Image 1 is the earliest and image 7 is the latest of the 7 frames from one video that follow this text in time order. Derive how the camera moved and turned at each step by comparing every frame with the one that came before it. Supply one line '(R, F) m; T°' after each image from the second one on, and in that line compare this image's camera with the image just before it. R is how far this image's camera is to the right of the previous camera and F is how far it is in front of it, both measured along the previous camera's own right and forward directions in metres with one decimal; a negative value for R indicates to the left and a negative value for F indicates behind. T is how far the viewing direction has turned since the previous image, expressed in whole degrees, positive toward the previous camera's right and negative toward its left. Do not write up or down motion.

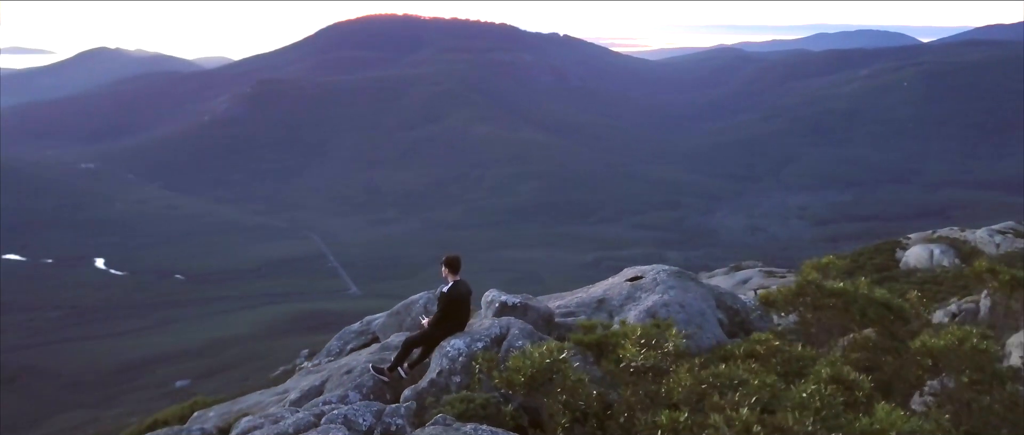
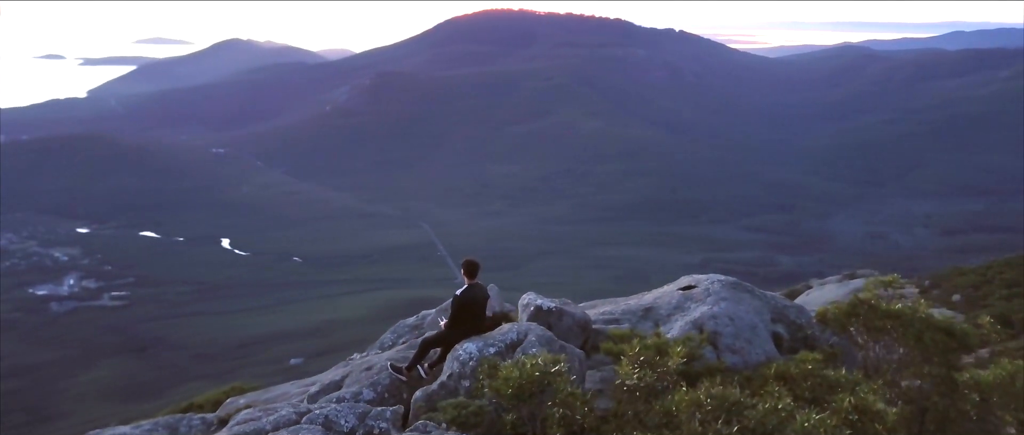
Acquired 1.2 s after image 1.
(+0.6, +0.1) m; -7°
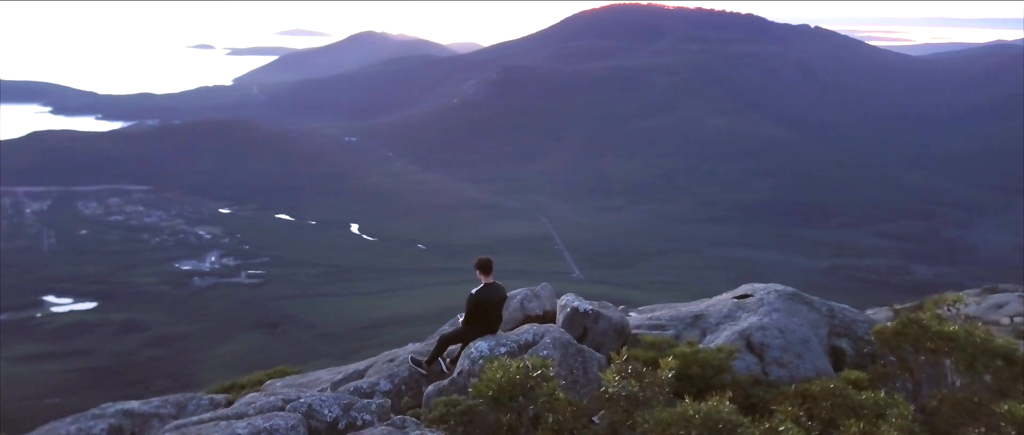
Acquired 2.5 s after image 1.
(+0.6, 0.0) m; -8°
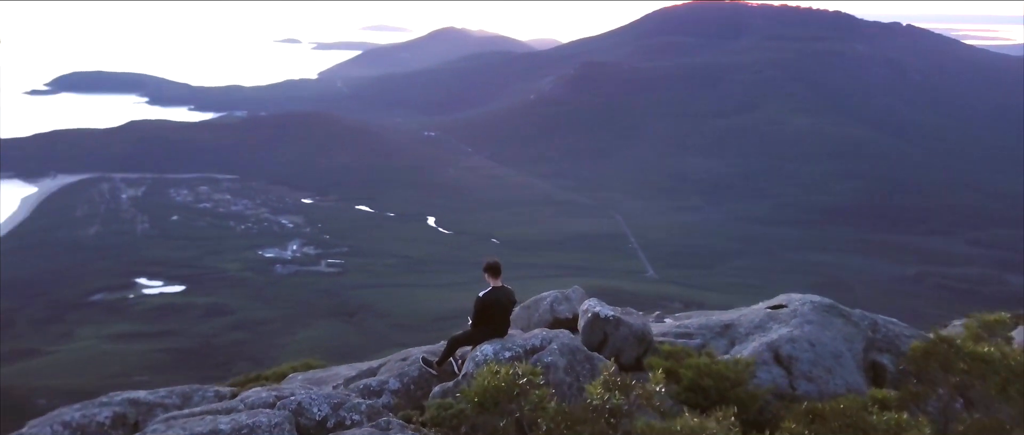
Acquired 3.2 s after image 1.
(+0.4, 0.0) m; -5°
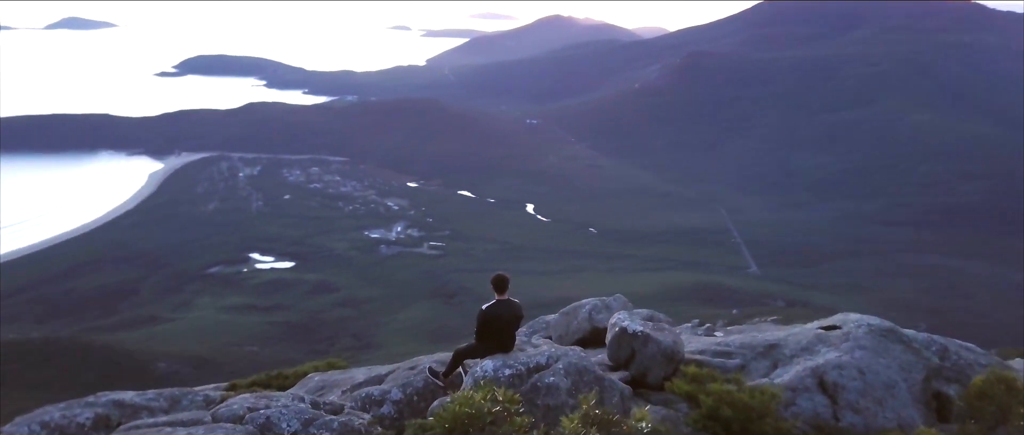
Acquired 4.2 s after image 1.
(+0.6, +0.3) m; -7°
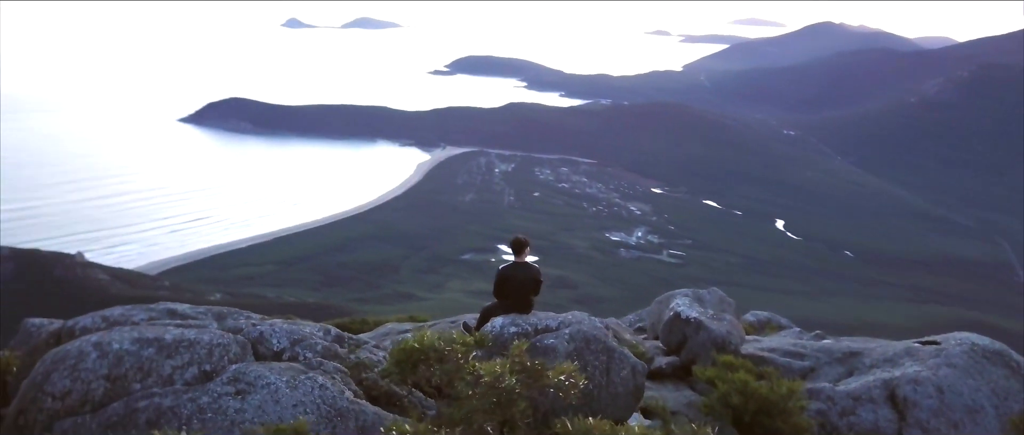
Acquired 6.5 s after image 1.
(+1.4, 0.0) m; -16°
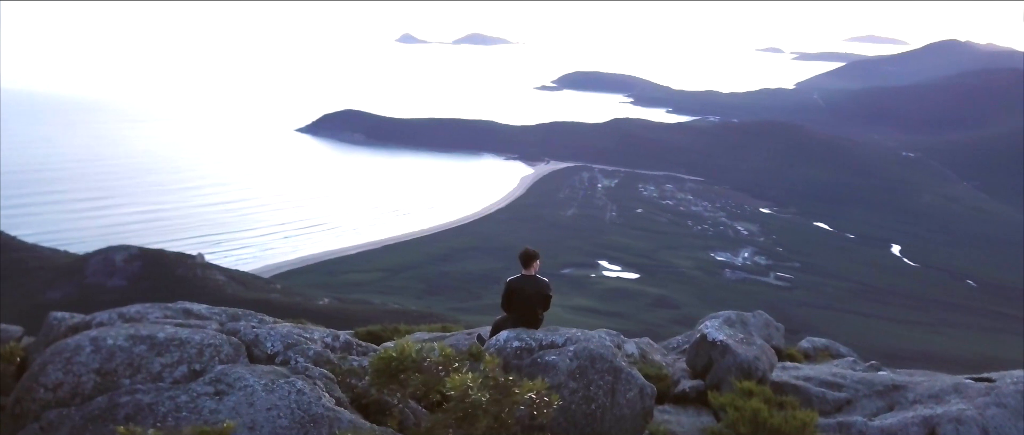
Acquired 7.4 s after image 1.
(+0.6, +0.1) m; -7°
